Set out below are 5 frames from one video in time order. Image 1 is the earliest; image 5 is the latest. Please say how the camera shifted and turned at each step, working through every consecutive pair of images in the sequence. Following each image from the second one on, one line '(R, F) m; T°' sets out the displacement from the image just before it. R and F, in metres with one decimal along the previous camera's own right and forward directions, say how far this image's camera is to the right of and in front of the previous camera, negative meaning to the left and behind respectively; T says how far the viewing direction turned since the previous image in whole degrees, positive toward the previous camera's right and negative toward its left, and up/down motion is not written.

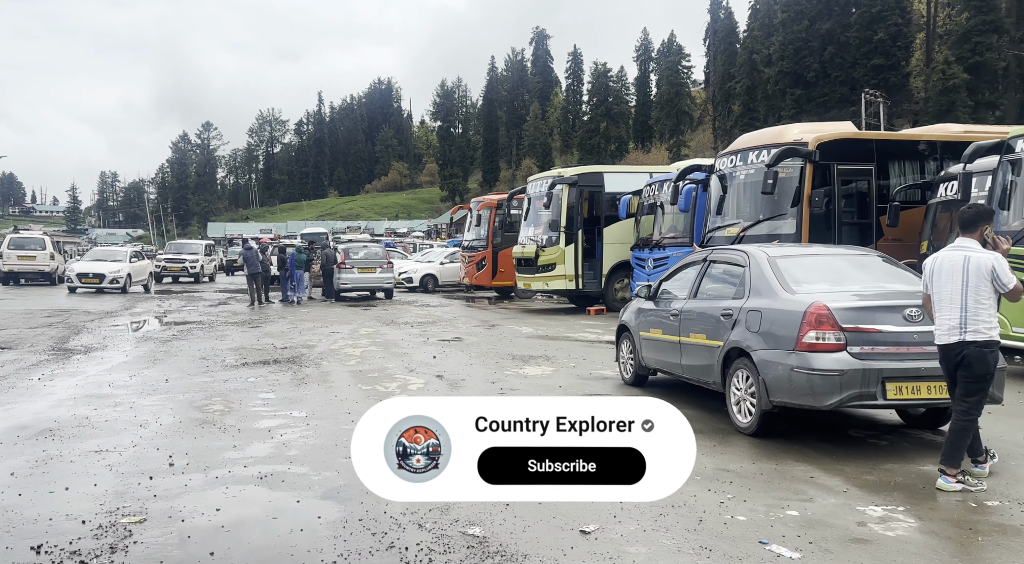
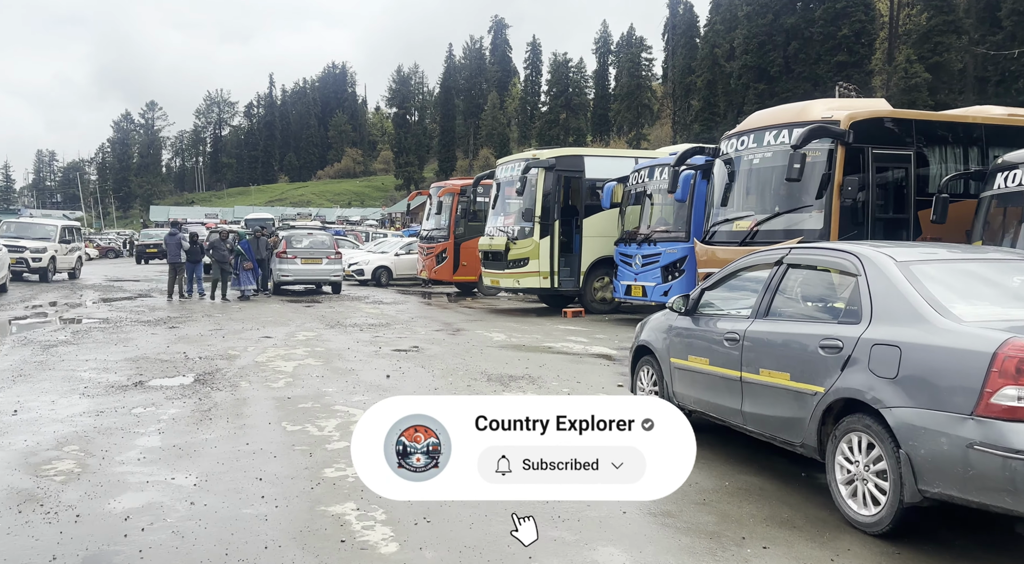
(-0.3, +2.4) m; +3°
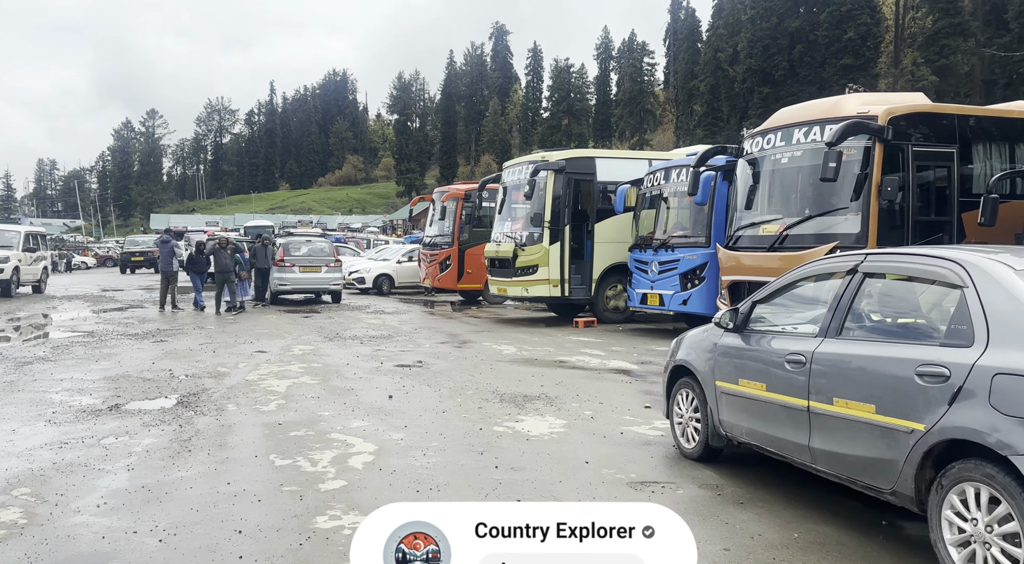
(-0.1, +0.8) m; 0°
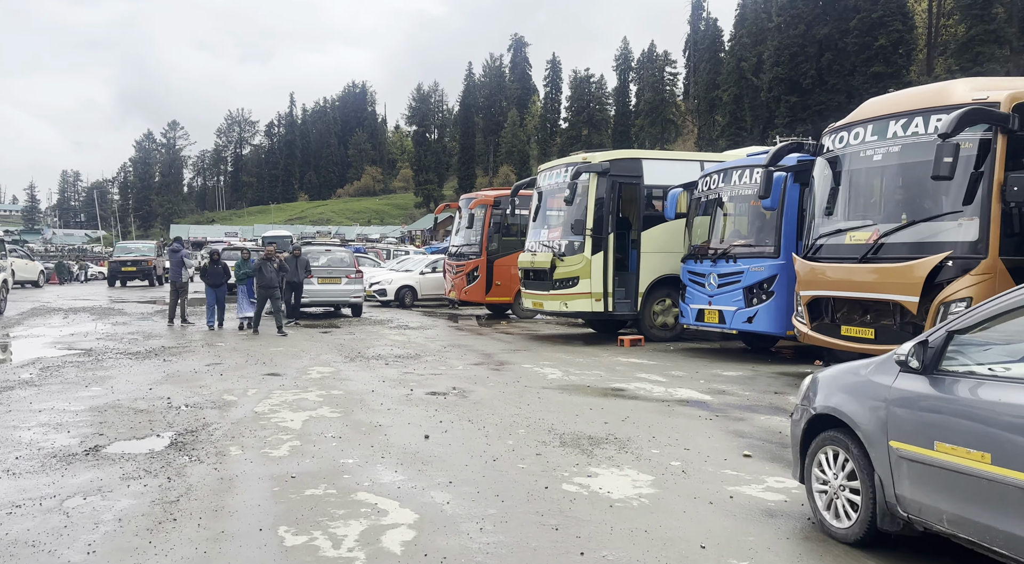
(-0.4, +1.5) m; -1°
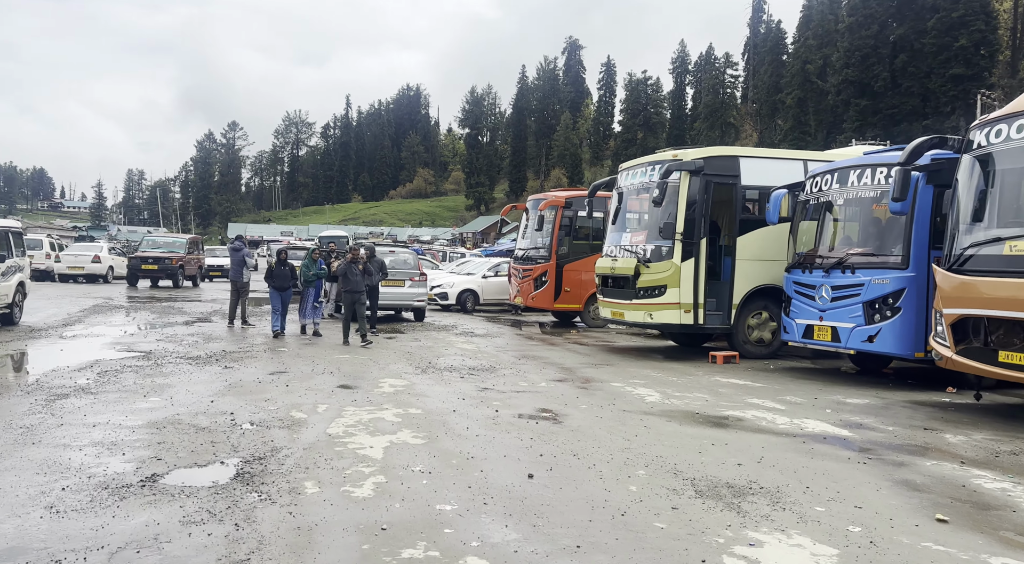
(-0.6, +1.1) m; -3°
